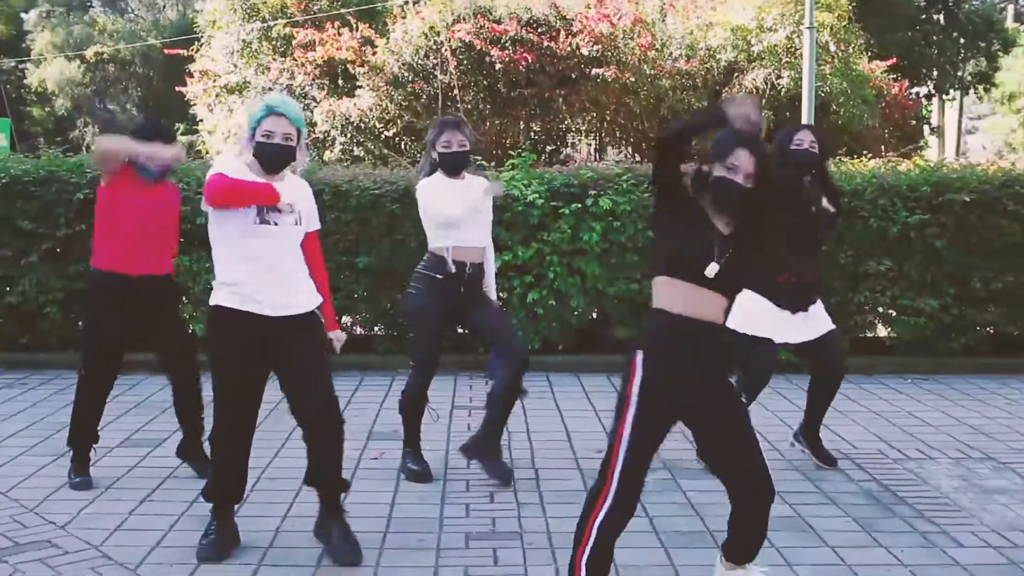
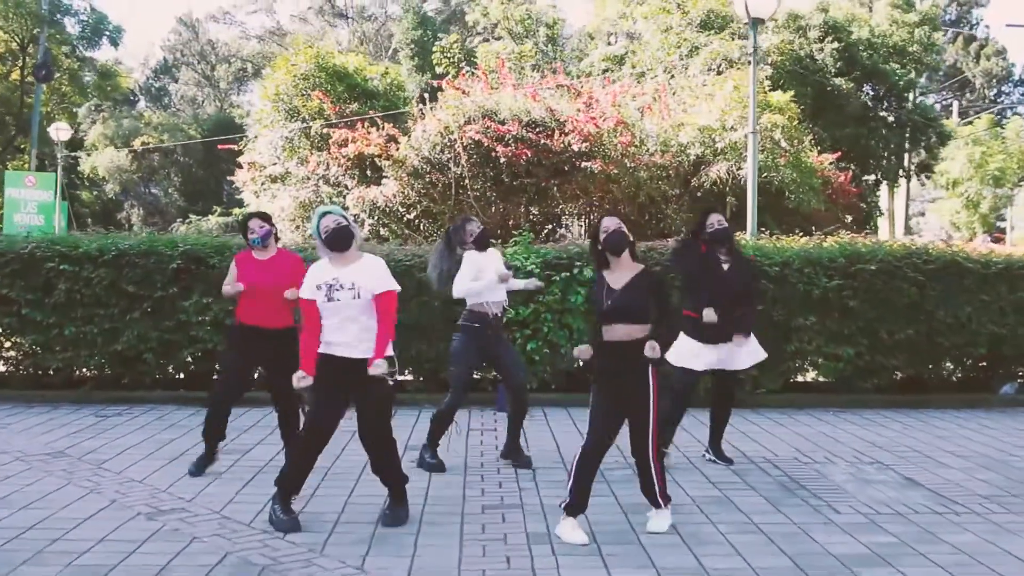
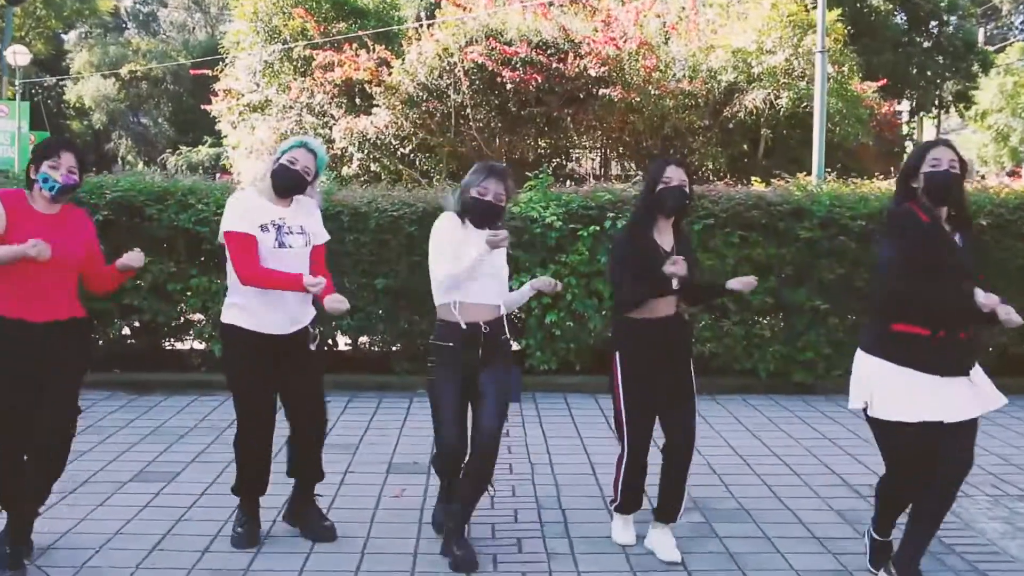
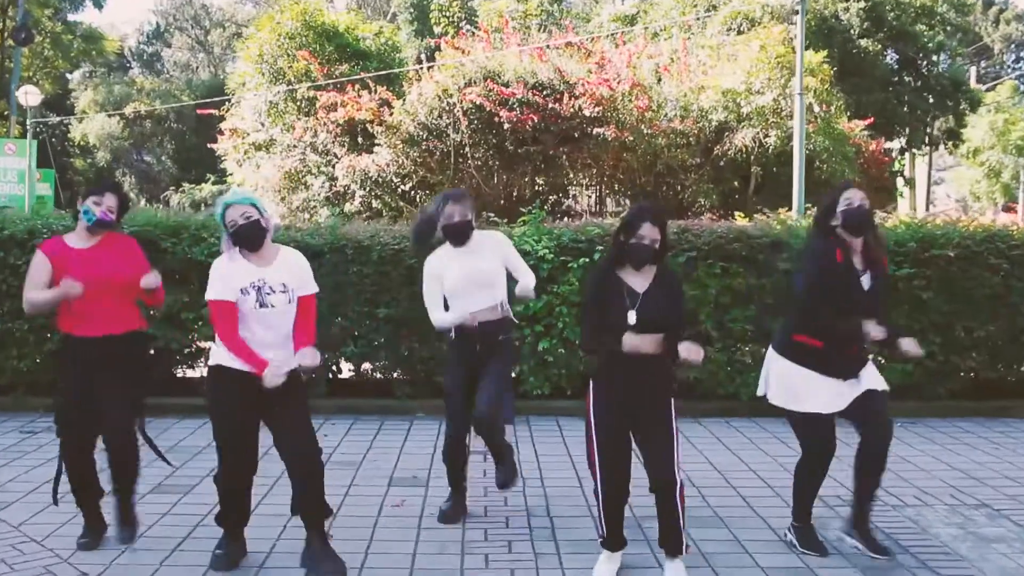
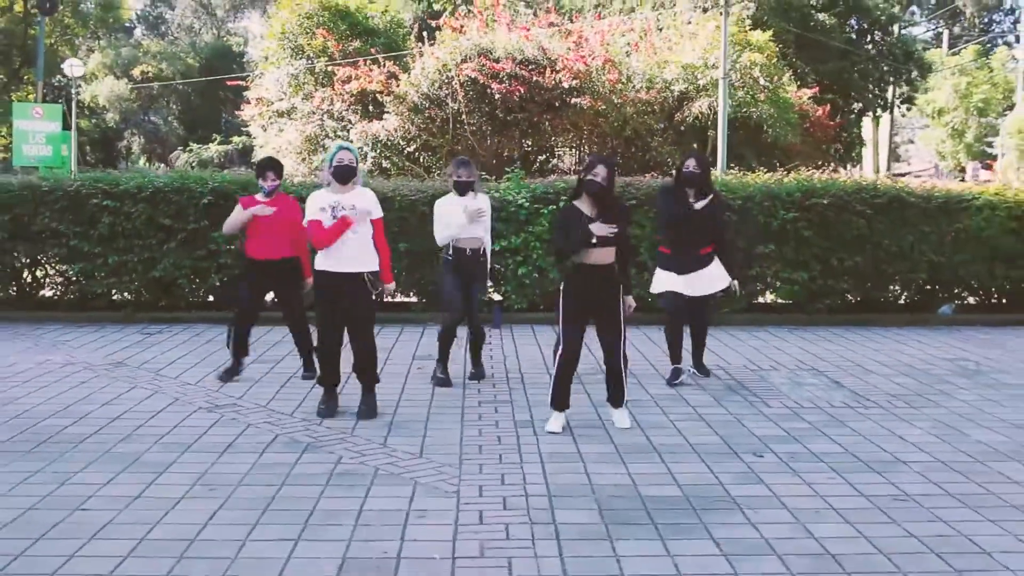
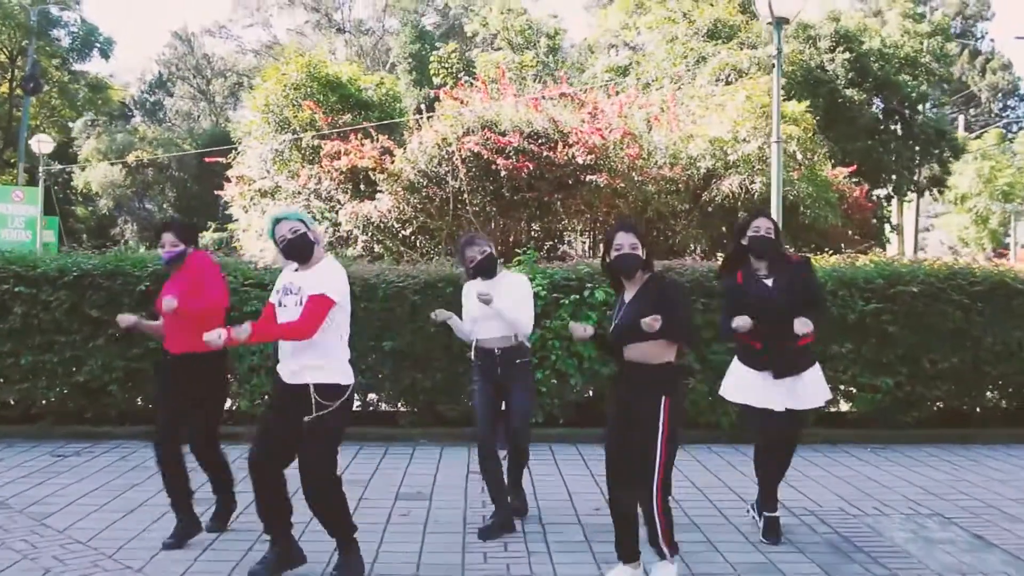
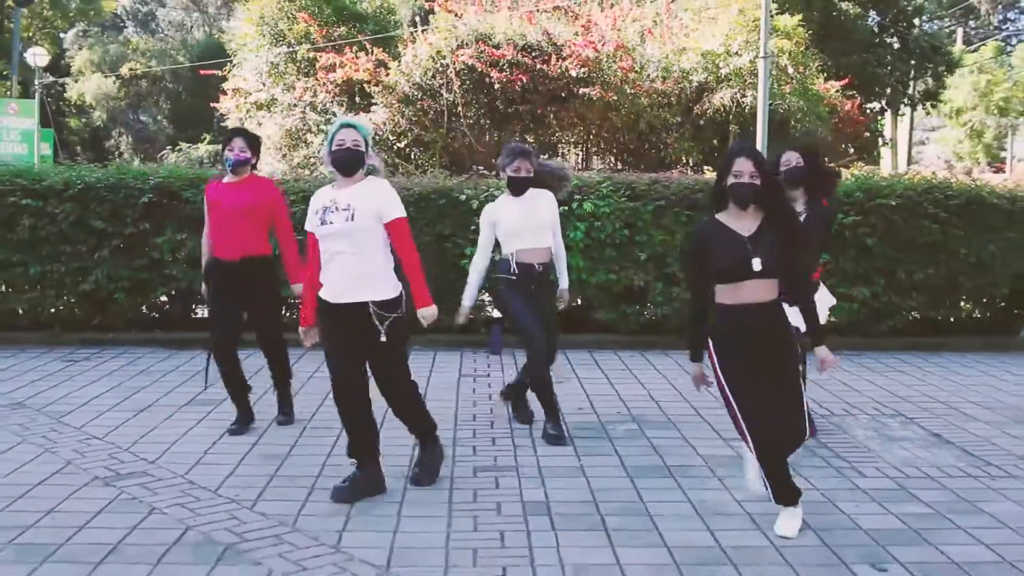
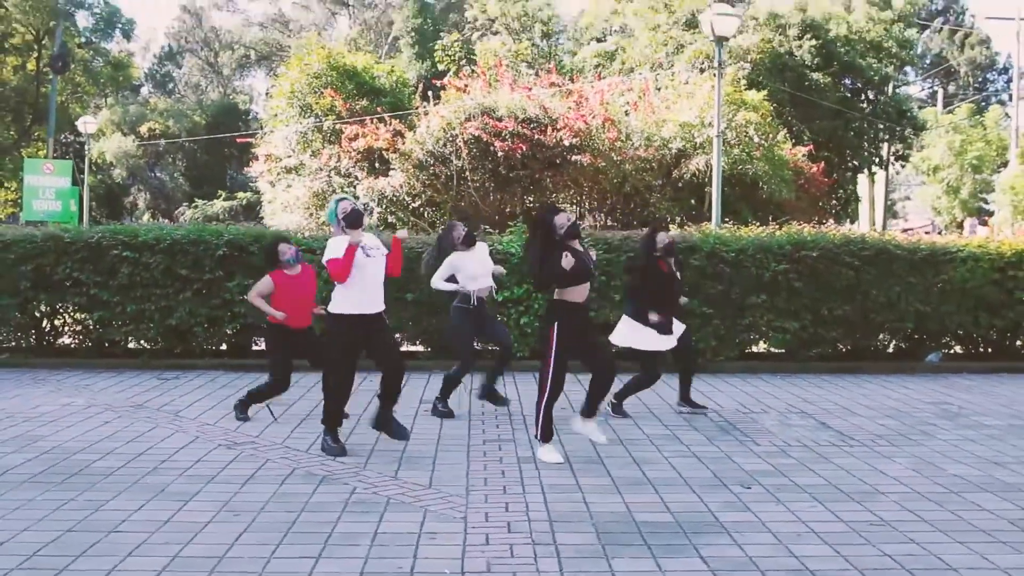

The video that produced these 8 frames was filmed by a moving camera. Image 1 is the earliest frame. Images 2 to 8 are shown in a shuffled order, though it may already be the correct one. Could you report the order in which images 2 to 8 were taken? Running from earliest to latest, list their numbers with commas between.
7, 5, 8, 2, 6, 4, 3
